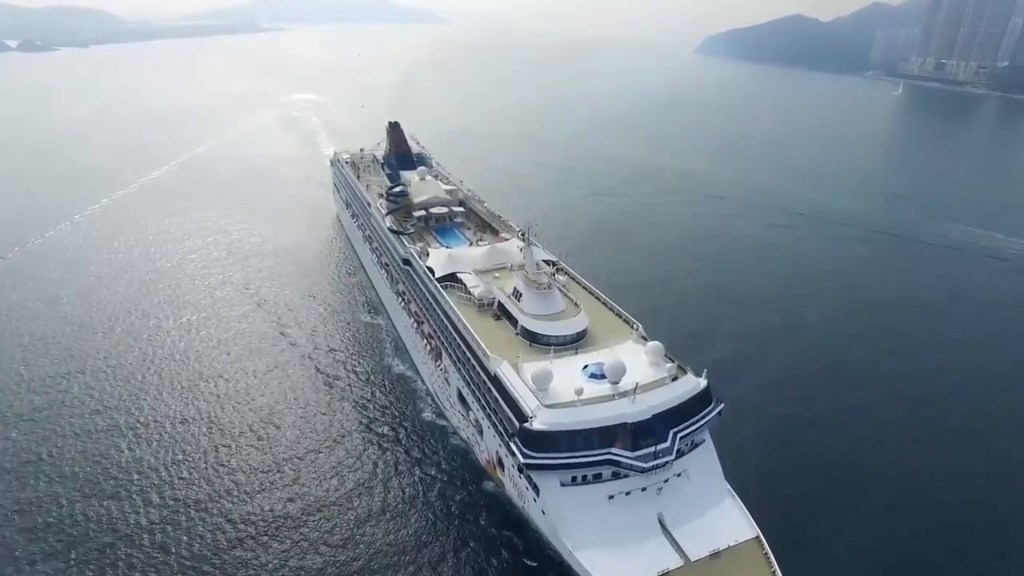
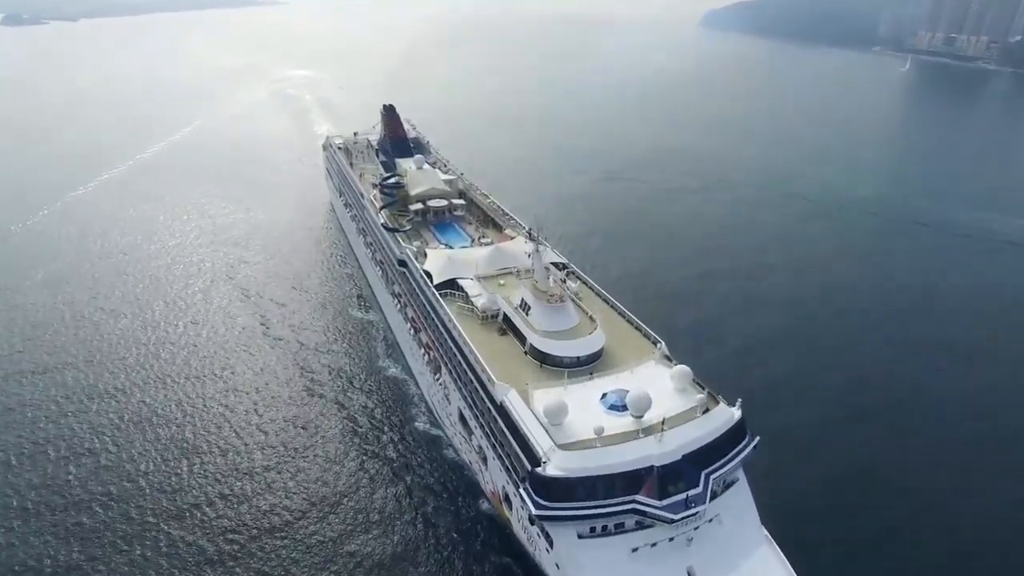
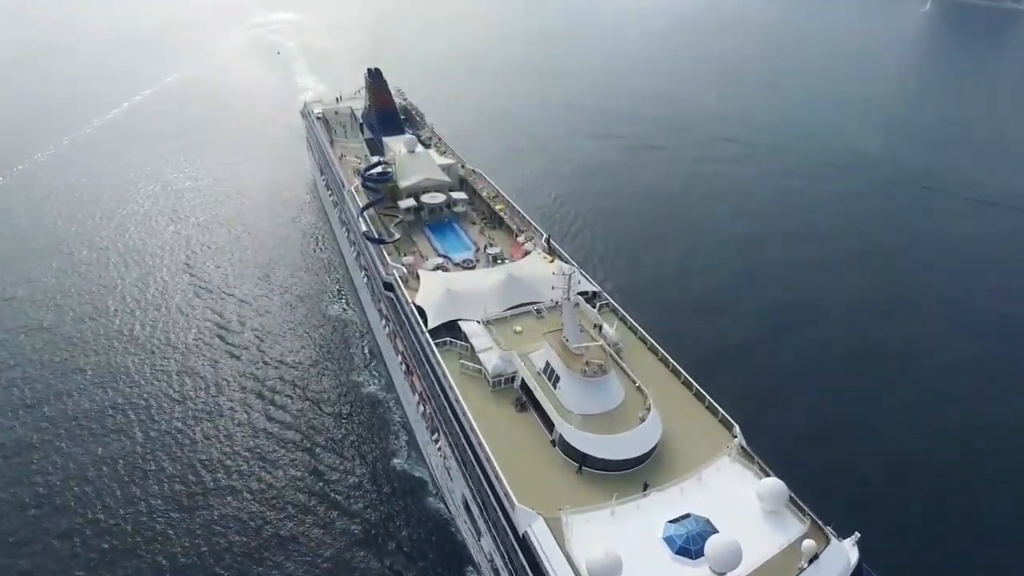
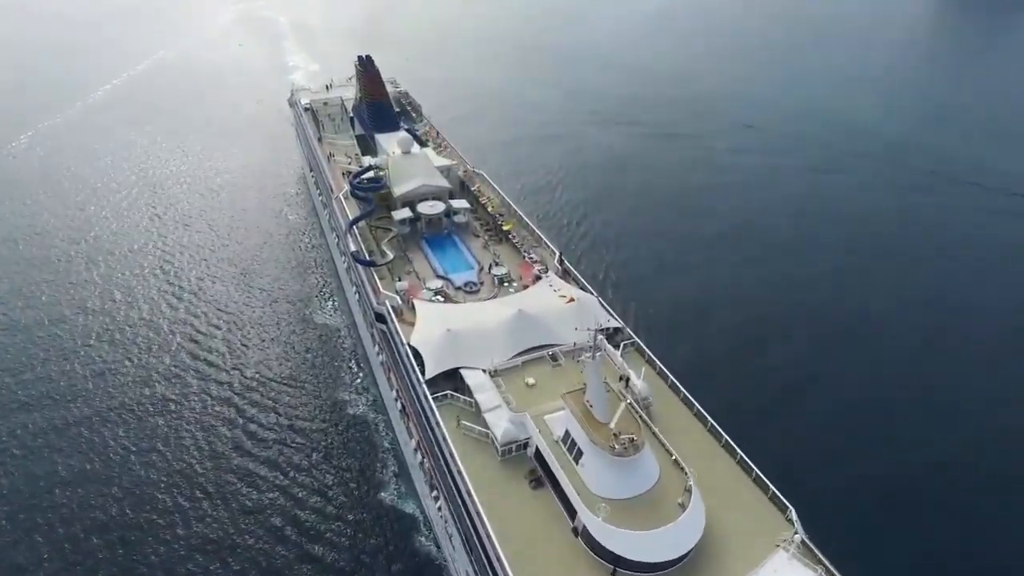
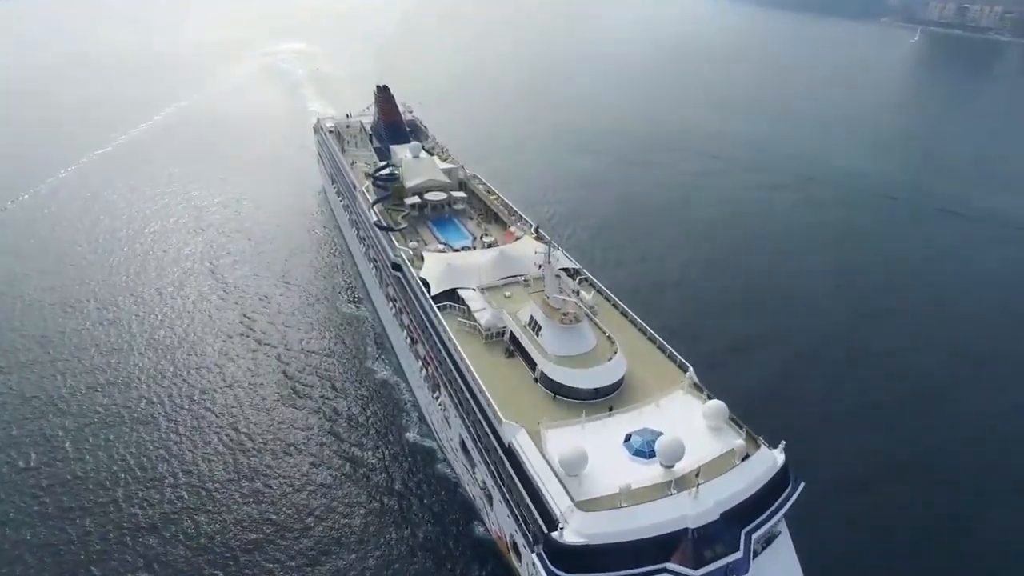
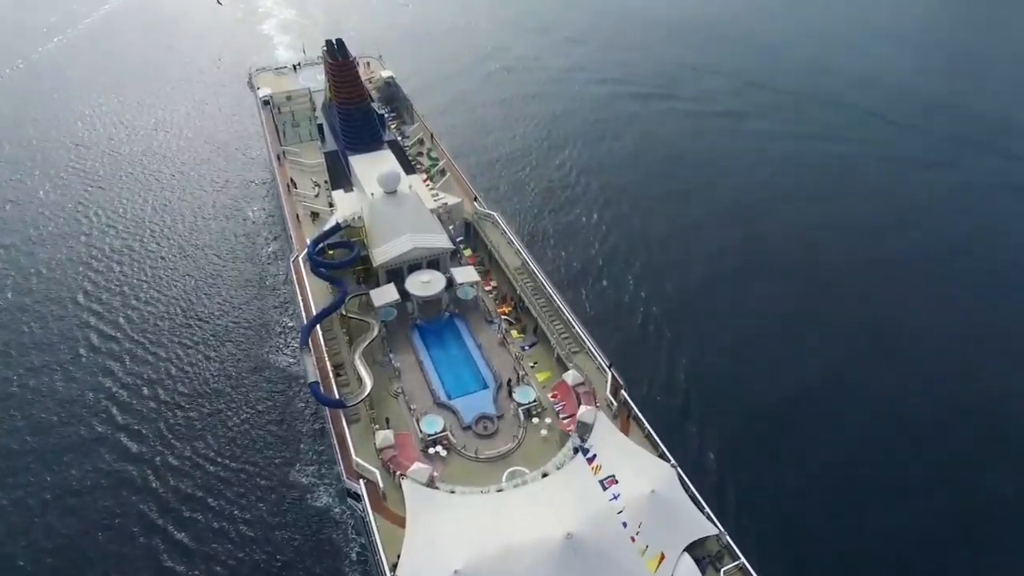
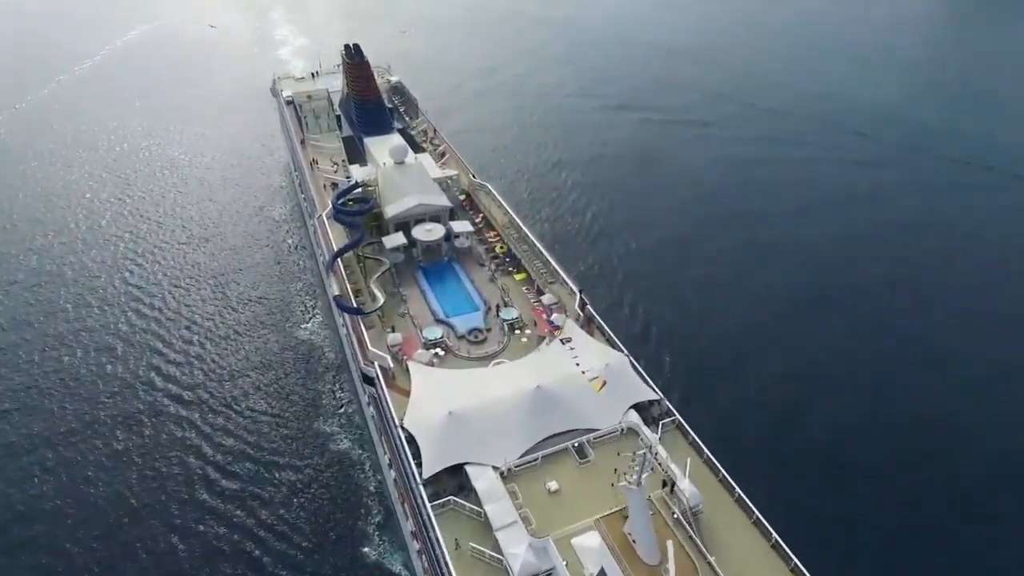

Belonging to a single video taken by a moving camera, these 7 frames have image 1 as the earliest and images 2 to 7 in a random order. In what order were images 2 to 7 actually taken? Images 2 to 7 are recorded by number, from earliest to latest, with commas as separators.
2, 5, 3, 4, 7, 6
